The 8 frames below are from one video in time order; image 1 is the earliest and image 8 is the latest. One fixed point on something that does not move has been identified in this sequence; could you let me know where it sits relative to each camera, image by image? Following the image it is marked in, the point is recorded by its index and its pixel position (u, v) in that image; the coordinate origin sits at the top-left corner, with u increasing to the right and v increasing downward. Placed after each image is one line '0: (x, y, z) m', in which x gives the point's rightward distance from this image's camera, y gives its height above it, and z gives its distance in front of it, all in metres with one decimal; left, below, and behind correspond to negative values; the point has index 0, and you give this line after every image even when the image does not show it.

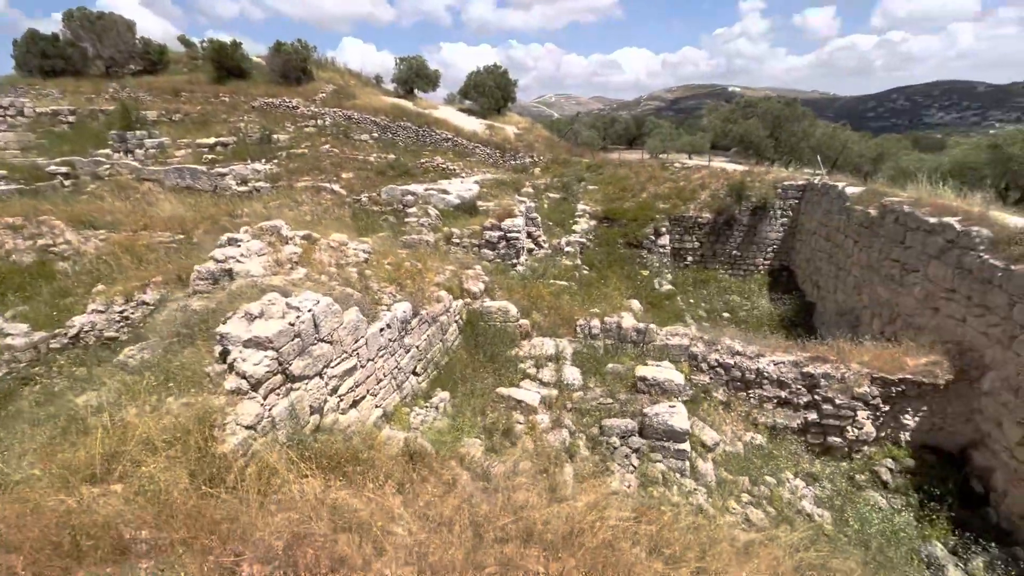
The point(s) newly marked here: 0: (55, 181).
0: (-14.8, +3.4, +15.4) m
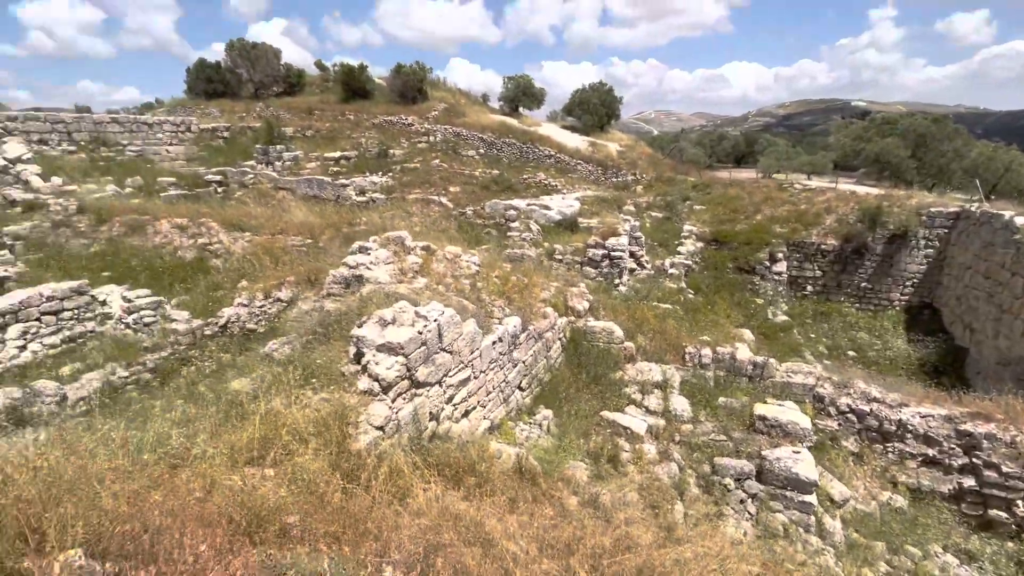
0: (-11.2, +3.7, +17.8) m
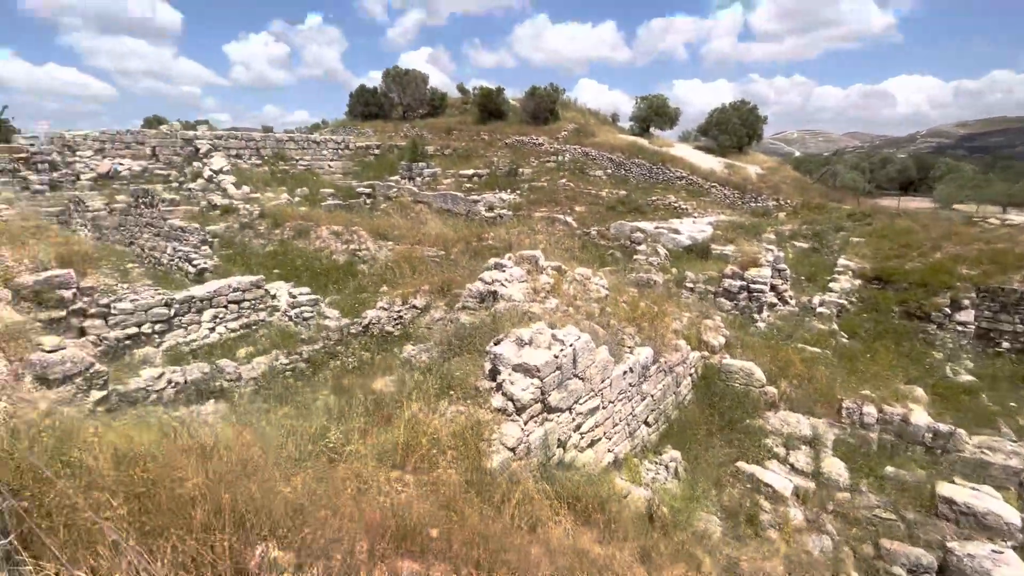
0: (-6.3, +3.7, +19.9) m
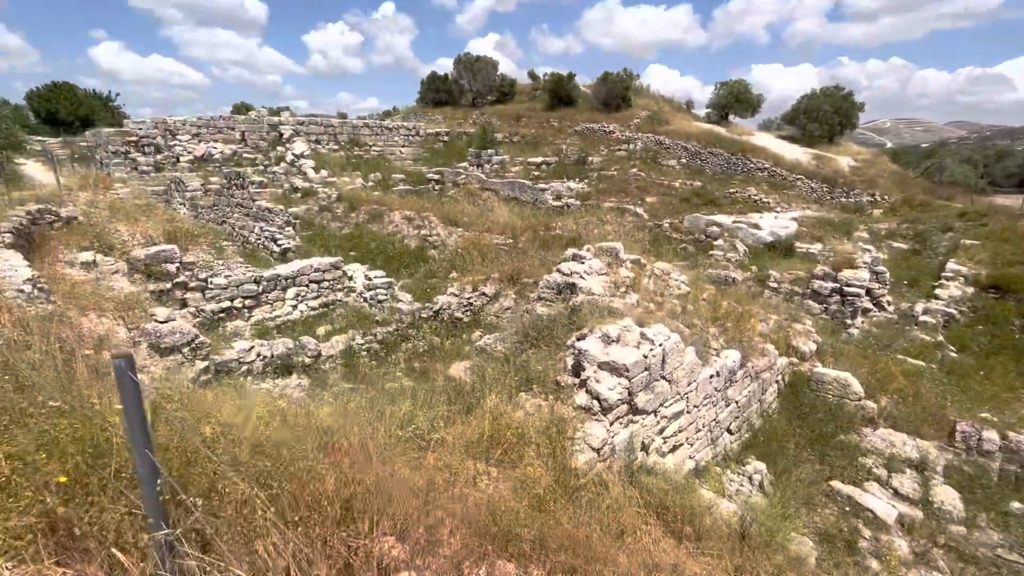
0: (-3.5, +4.3, +20.2) m
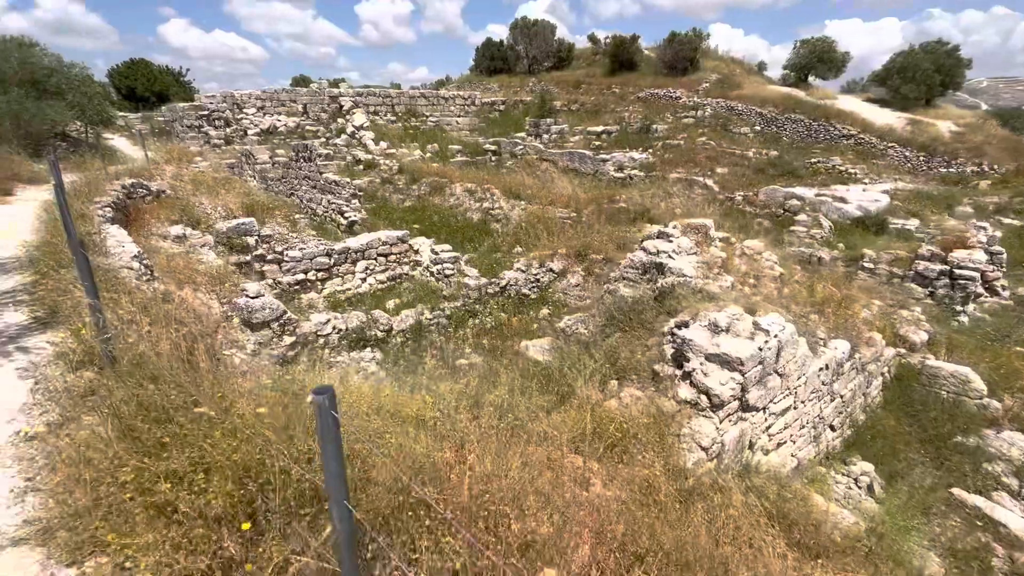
0: (-1.0, +5.4, +19.9) m
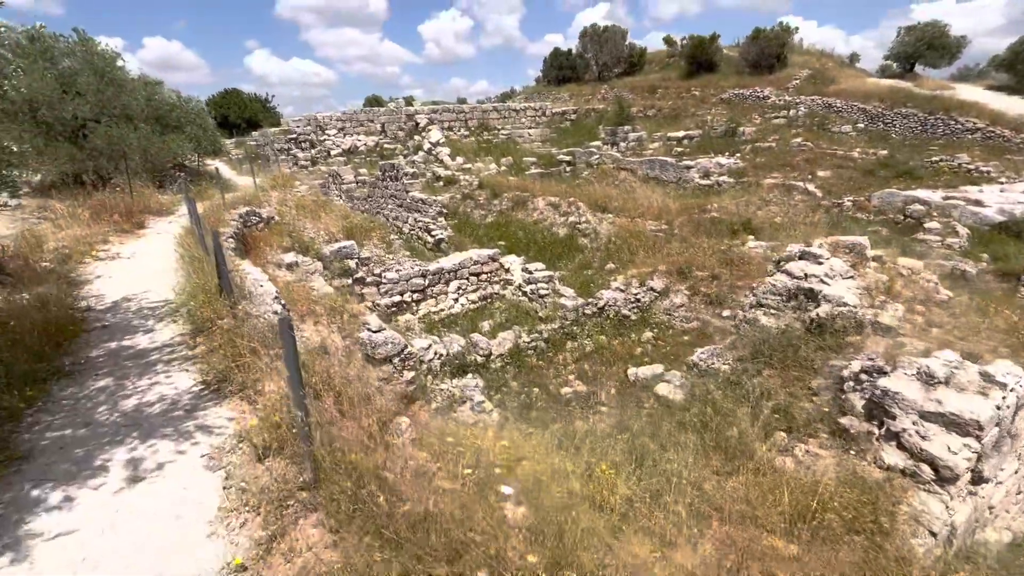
0: (+2.1, +4.9, +19.5) m
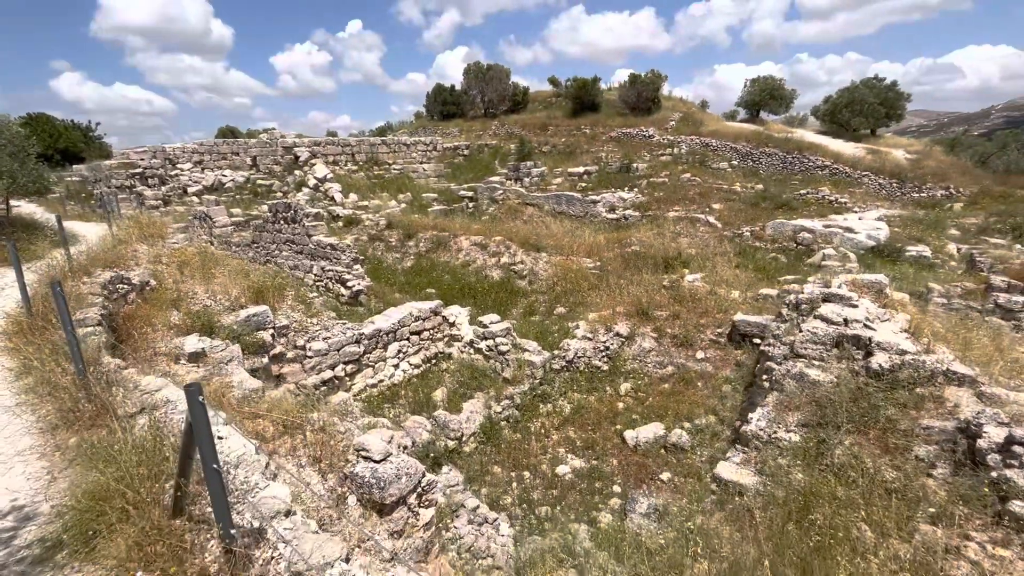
0: (-1.6, +3.2, +18.5) m
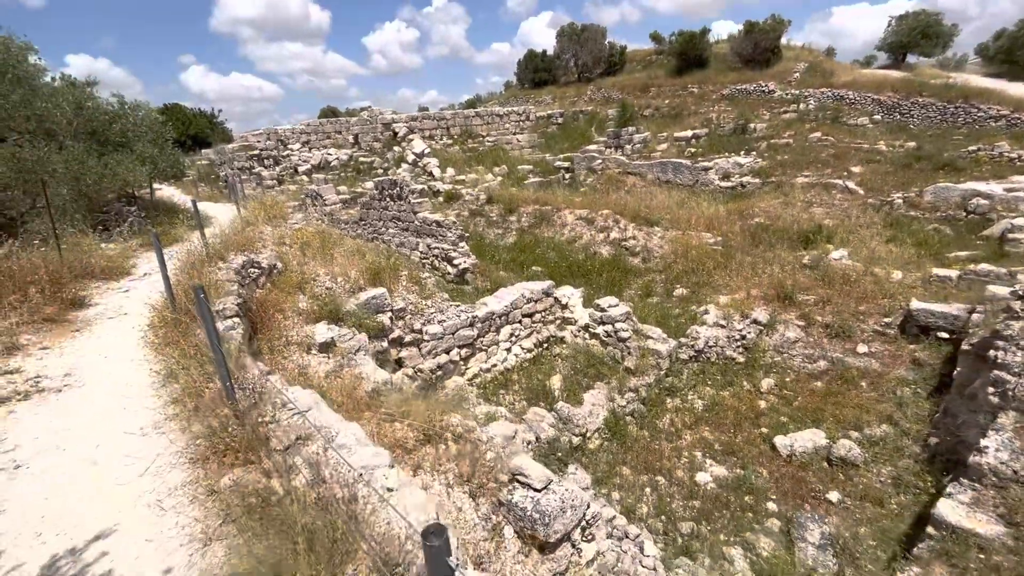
0: (+2.1, +4.2, +17.7) m
